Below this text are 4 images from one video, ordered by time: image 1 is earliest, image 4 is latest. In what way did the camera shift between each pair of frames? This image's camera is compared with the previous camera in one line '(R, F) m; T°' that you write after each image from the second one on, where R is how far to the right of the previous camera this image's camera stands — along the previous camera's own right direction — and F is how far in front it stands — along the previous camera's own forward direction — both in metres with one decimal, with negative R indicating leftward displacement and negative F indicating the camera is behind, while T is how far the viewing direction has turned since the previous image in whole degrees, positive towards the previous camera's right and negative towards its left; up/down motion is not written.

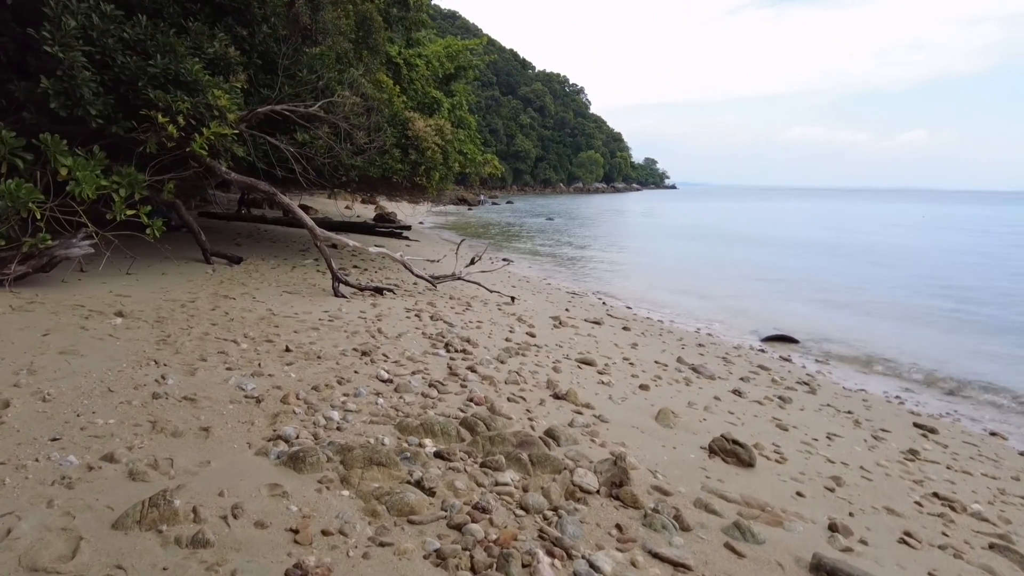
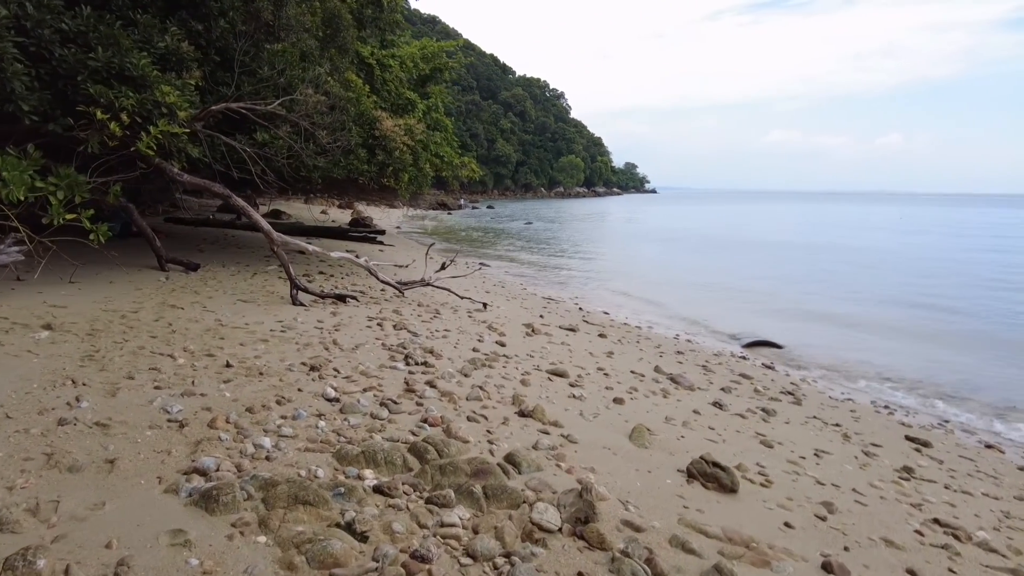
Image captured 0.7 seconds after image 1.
(+0.2, +0.4) m; +2°
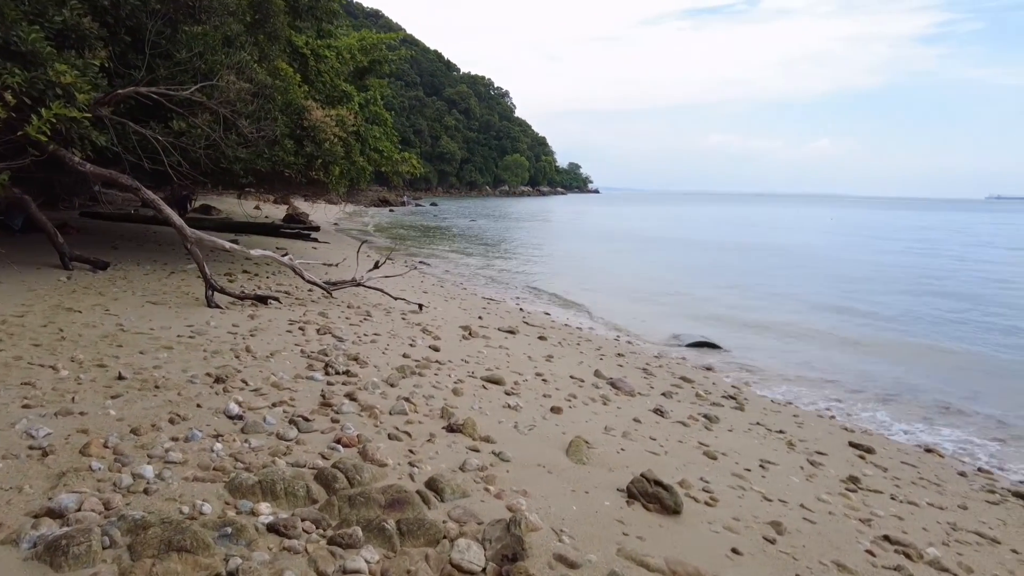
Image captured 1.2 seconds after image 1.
(+0.1, +0.4) m; +5°
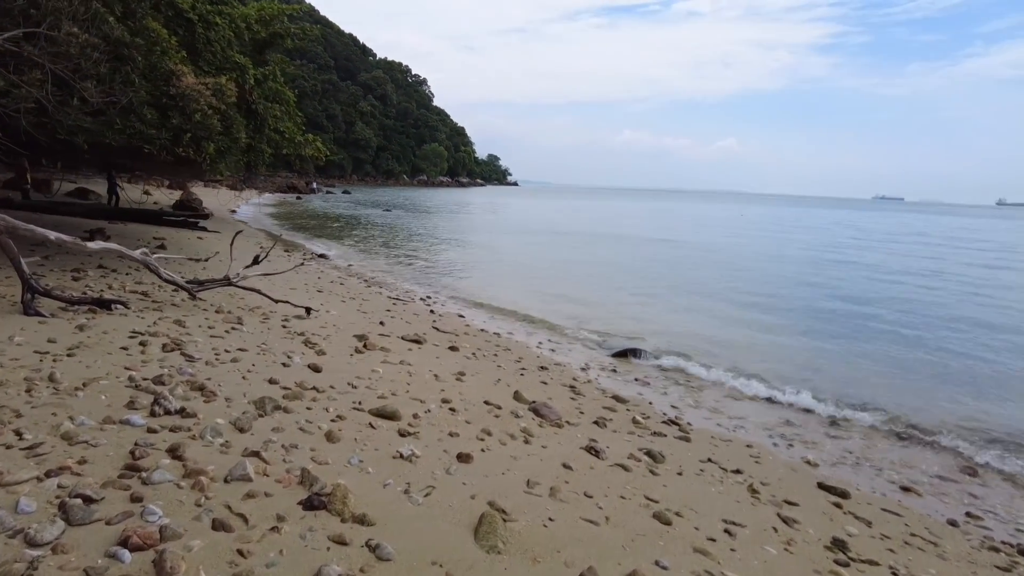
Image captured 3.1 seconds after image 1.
(+0.1, +1.1) m; +7°
